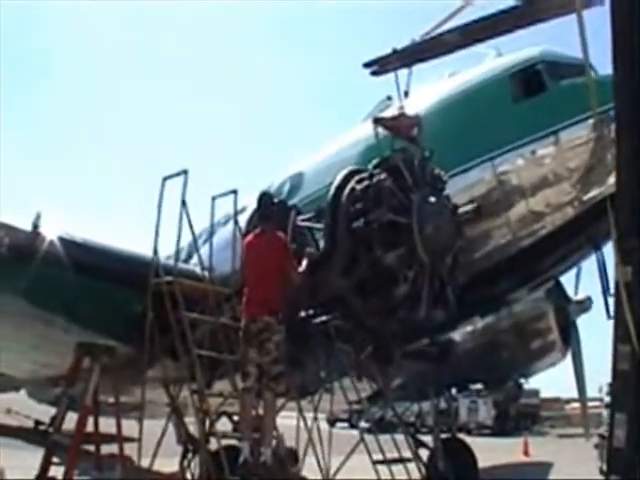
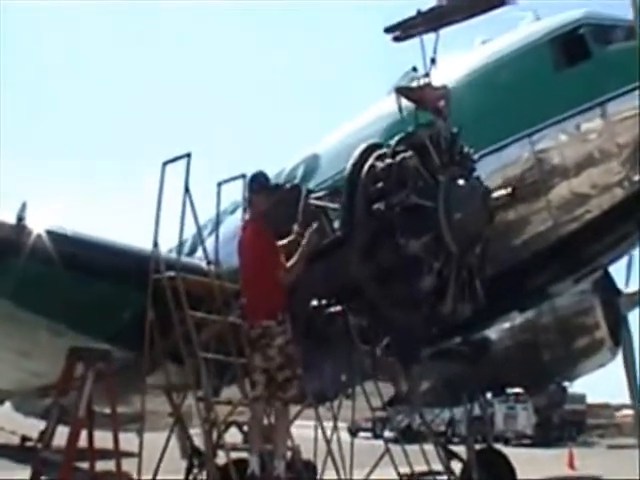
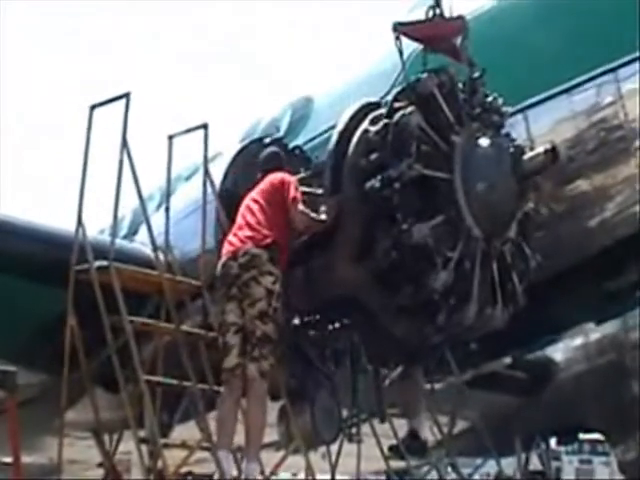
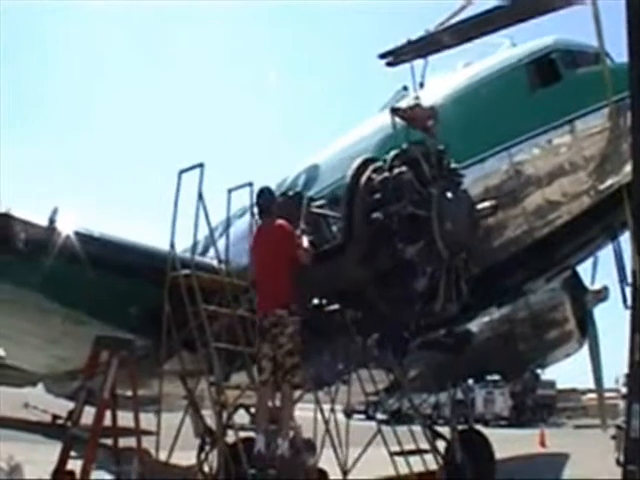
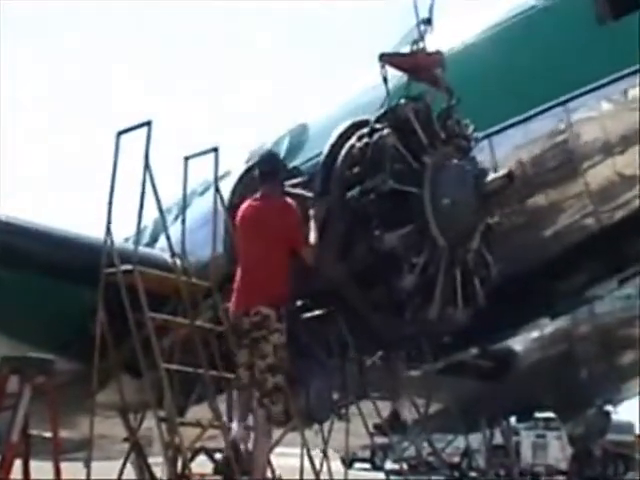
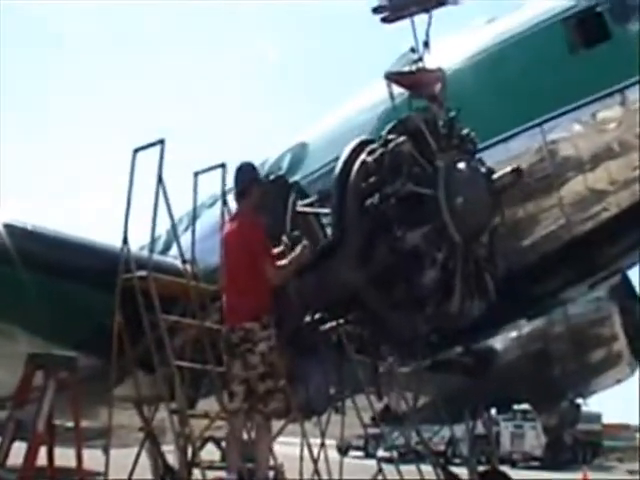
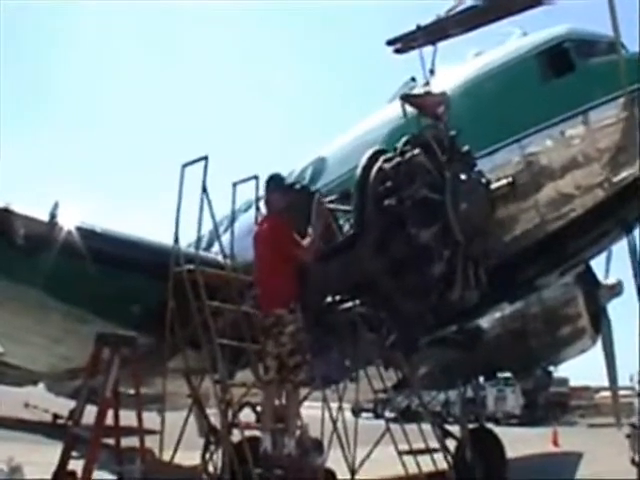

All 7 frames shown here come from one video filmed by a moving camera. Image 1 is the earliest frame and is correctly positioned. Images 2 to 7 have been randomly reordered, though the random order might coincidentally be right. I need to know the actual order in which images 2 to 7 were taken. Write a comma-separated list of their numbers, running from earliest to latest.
4, 7, 2, 6, 5, 3
